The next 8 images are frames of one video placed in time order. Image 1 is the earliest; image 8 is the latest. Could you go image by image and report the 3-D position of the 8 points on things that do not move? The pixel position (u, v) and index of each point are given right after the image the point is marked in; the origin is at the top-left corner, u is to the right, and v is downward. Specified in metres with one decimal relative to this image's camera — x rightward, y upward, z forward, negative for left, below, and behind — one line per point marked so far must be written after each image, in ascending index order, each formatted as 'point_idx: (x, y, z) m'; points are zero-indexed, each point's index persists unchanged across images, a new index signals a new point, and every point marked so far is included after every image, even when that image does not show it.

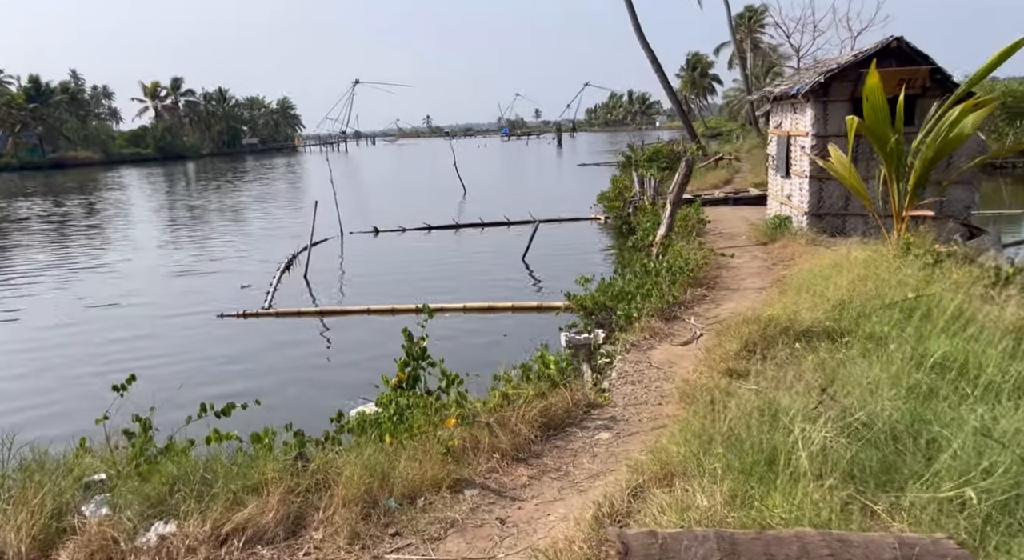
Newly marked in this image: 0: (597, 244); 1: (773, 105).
0: (+2.0, +0.8, +17.7) m
1: (+4.5, +3.0, +13.0) m
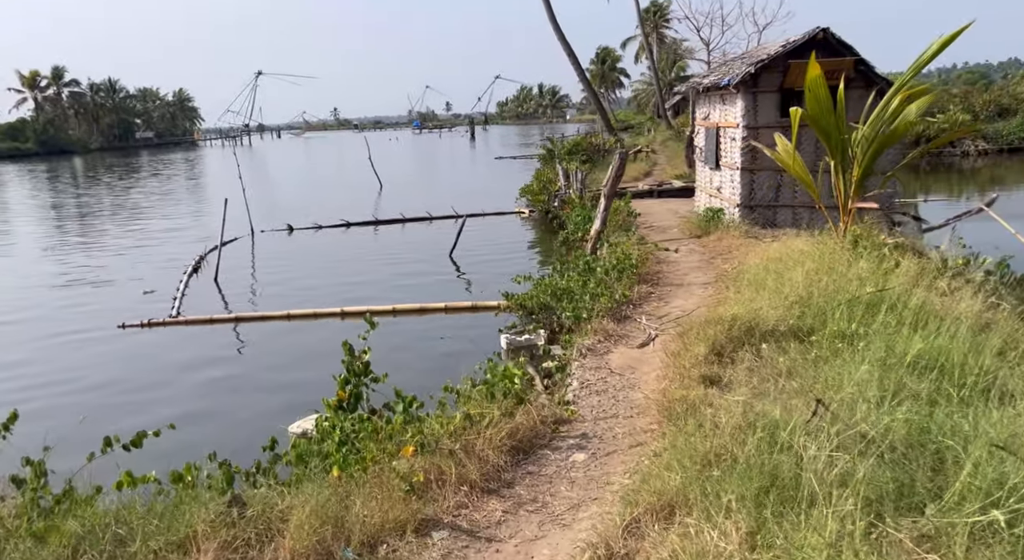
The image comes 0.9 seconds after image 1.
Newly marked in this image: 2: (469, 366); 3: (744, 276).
0: (+0.3, +0.9, +17.4) m
1: (+3.2, +3.2, +12.9) m
2: (-0.4, -1.1, +8.5) m
3: (+2.3, 0.0, +7.5) m
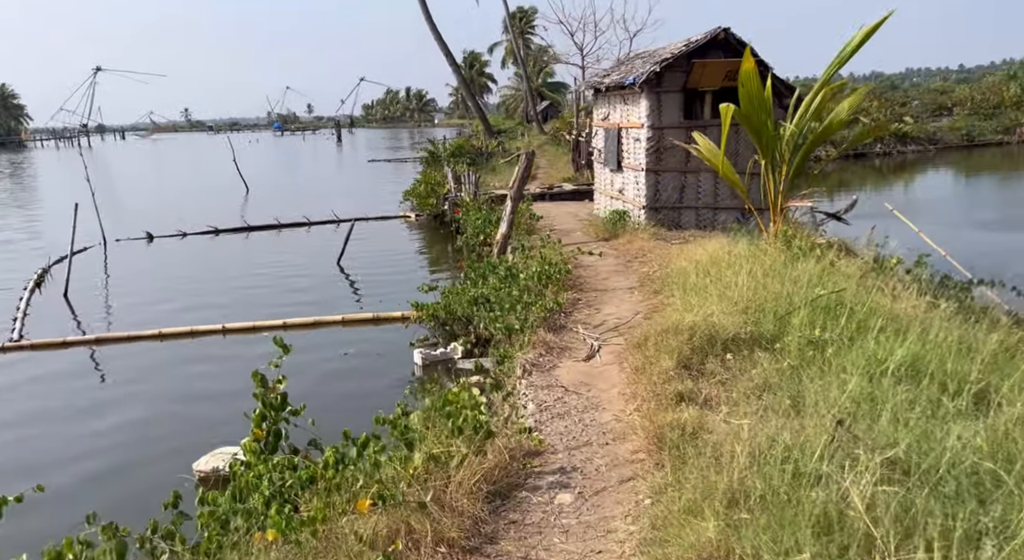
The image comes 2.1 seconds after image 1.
0: (-2.1, +0.8, +16.6) m
1: (+1.5, +3.1, +12.7) m
2: (-1.3, -1.2, +7.8) m
3: (+1.6, 0.0, +7.2) m
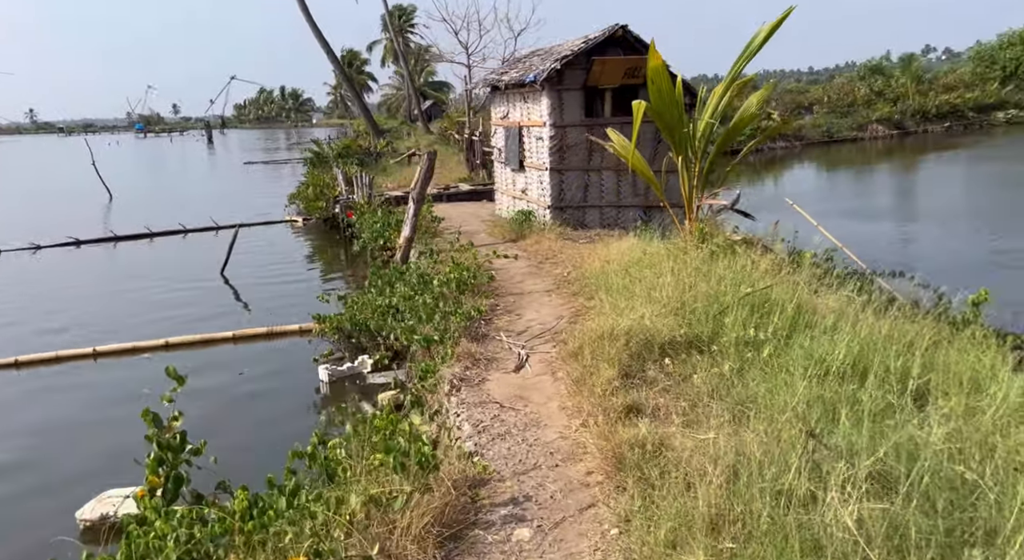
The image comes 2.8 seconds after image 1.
0: (-4.3, +0.6, +15.7) m
1: (-0.3, +3.1, +12.4) m
2: (-2.1, -1.3, +7.1) m
3: (+0.8, 0.0, +7.1) m
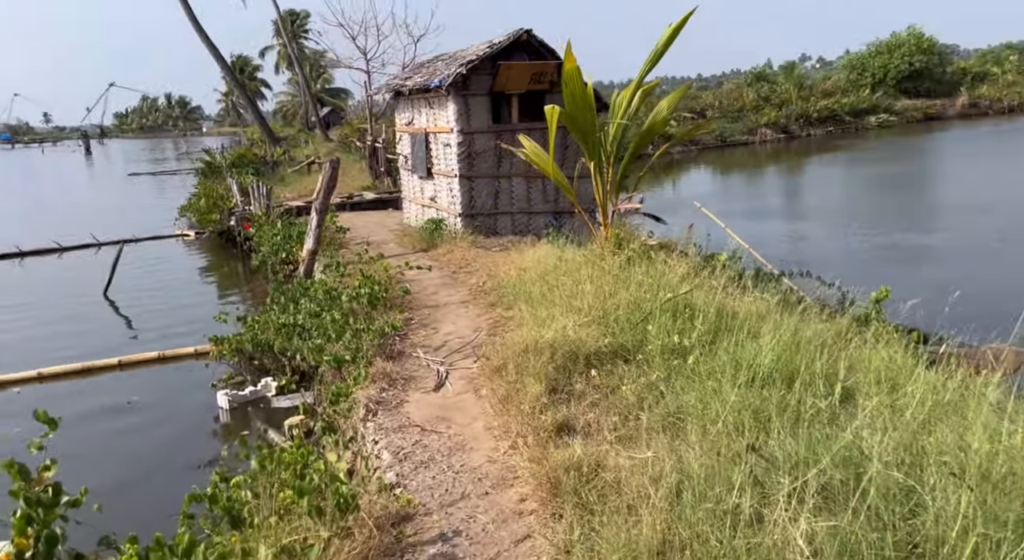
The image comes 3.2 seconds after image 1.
0: (-6.2, +0.3, +14.8) m
1: (-1.8, +2.9, +12.1) m
2: (-2.8, -1.5, +6.6) m
3: (0.0, -0.1, +6.9) m
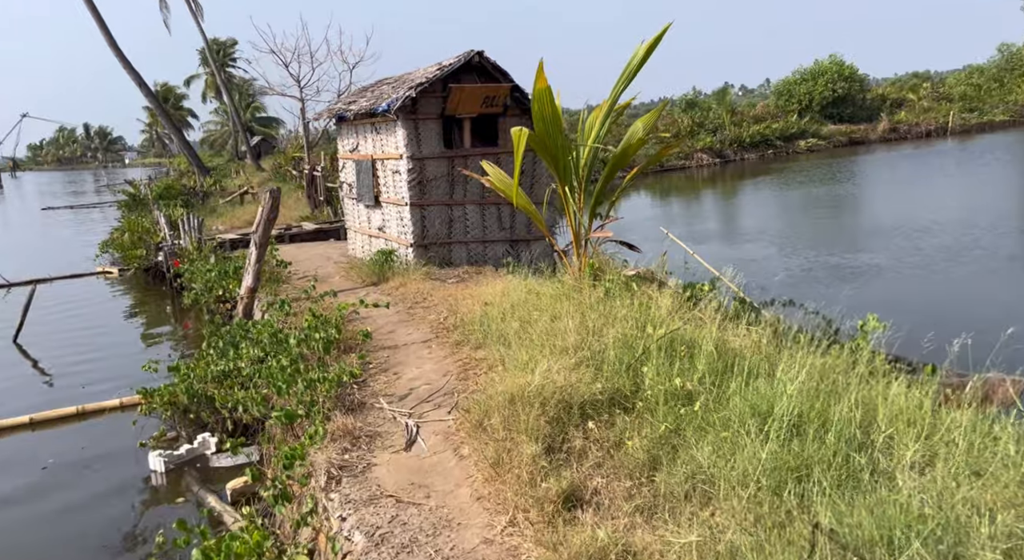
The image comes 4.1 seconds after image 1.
0: (-7.1, -0.5, +13.7) m
1: (-2.6, +2.3, +11.4) m
2: (-3.0, -1.9, +5.7) m
3: (-0.3, -0.4, +6.3) m
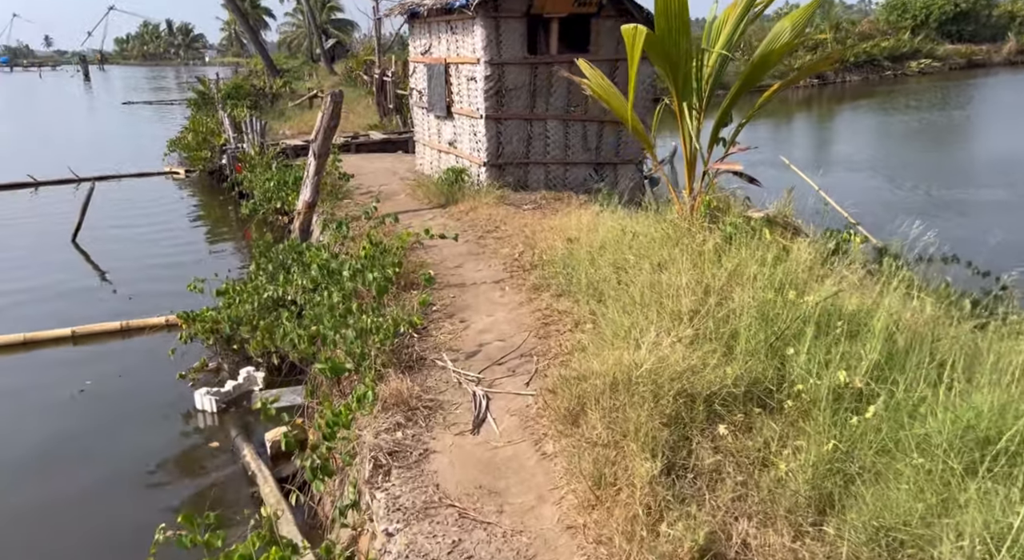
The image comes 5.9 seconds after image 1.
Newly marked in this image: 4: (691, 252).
0: (-5.7, +1.2, +13.2) m
1: (-1.3, +3.5, +10.2) m
2: (-2.5, -1.3, +5.1) m
3: (+0.4, 0.0, +5.2) m
4: (+1.1, +0.2, +4.7) m
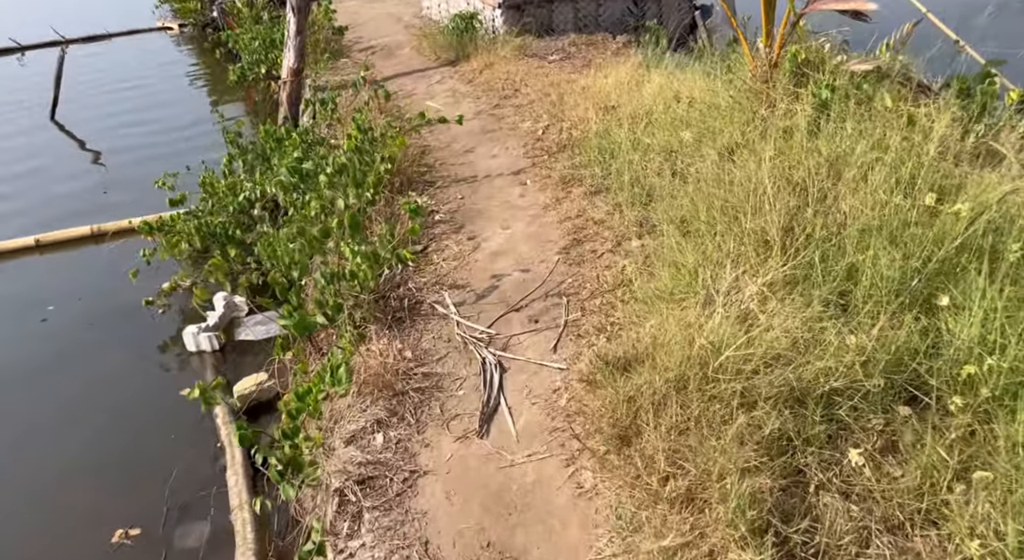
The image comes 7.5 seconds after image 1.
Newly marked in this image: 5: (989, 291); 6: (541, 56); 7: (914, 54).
0: (-5.3, +3.2, +11.8) m
1: (-1.2, +5.0, +8.2) m
2: (-2.3, -0.9, +4.2) m
3: (+0.5, +0.6, +4.0) m
4: (+1.2, +0.7, +3.4) m
5: (+1.5, 0.0, +2.3) m
6: (+0.3, +1.9, +6.5) m
7: (+2.3, +1.3, +4.2) m
